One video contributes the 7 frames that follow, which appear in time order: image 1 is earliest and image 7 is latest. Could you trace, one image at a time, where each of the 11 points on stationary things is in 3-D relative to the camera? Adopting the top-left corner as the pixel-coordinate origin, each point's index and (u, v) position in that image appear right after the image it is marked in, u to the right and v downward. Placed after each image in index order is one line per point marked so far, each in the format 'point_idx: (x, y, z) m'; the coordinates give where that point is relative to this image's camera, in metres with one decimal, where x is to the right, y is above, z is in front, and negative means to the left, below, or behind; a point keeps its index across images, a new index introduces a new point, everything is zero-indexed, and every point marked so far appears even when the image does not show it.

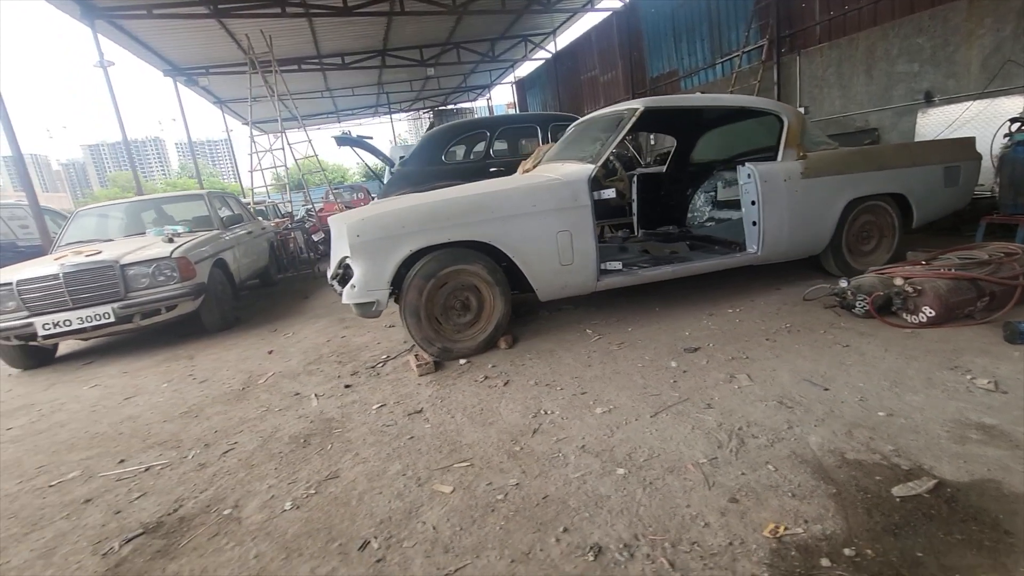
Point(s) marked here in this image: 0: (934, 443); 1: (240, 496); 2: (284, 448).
0: (+1.7, -0.6, +1.9) m
1: (-1.2, -0.9, +2.1) m
2: (-1.1, -0.8, +2.4) m
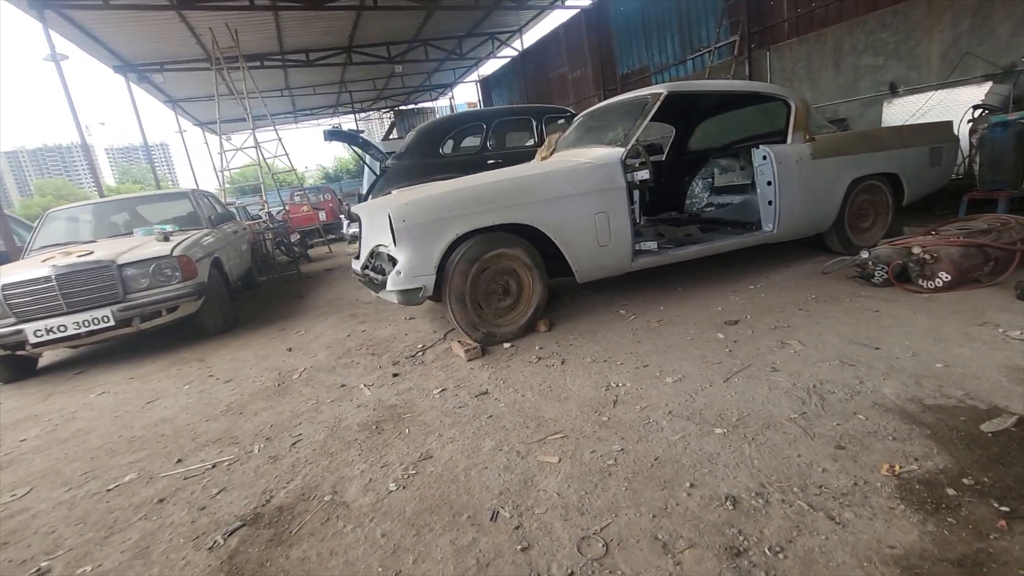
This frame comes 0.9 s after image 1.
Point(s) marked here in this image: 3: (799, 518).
0: (+2.1, -0.4, +2.1) m
1: (-0.7, -0.8, +2.0) m
2: (-0.7, -0.7, +2.4) m
3: (+0.9, -0.7, +1.5) m
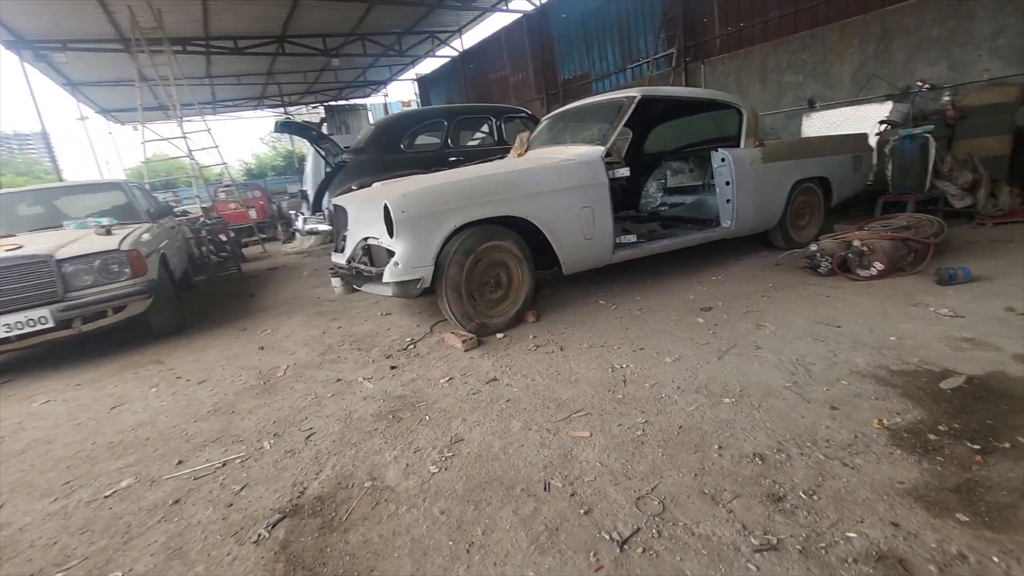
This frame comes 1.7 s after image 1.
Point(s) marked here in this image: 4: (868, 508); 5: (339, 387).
0: (+2.2, -0.3, +2.5) m
1: (-0.6, -0.7, +2.0) m
2: (-0.7, -0.7, +2.3) m
3: (+1.1, -0.6, +1.7) m
4: (+1.1, -0.7, +1.5) m
5: (-1.0, -0.6, +2.9) m
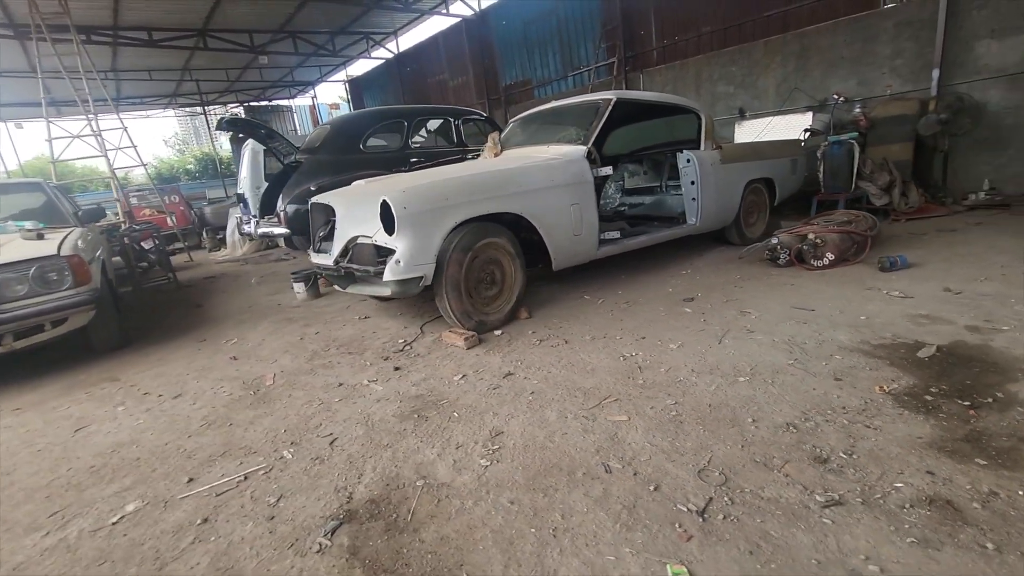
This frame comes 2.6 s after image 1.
0: (+2.3, -0.2, +2.8) m
1: (-0.4, -0.7, +1.9) m
2: (-0.5, -0.6, +2.3) m
3: (+1.3, -0.6, +1.9) m
4: (+1.4, -0.6, +1.7) m
5: (-0.9, -0.6, +2.7) m
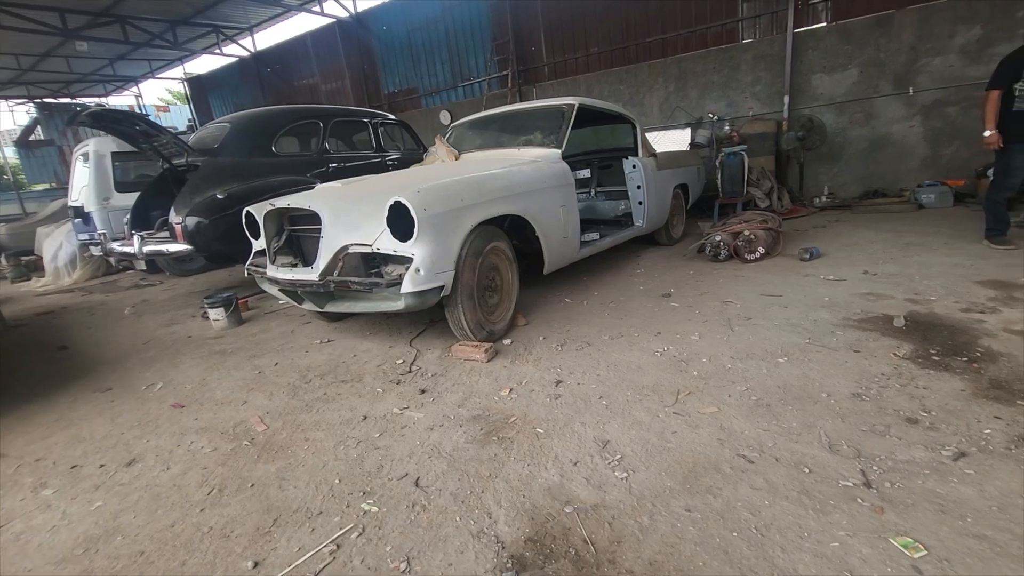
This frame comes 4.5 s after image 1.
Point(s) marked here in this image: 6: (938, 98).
0: (+2.4, -0.1, +3.3) m
1: (+0.1, -0.7, +1.7) m
2: (-0.1, -0.7, +2.0) m
3: (+1.7, -0.5, +2.2) m
4: (+1.9, -0.5, +2.0) m
5: (-0.6, -0.7, +2.3) m
6: (+6.1, +2.7, +6.9) m
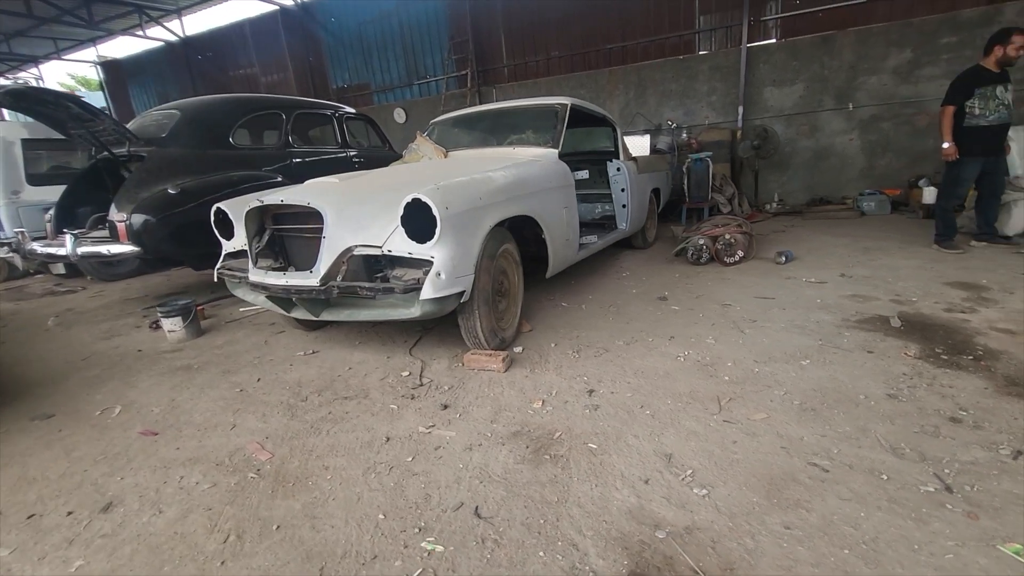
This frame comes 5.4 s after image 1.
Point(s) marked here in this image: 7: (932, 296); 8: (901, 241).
0: (+2.4, -0.1, +3.4) m
1: (+0.4, -0.7, +1.6) m
2: (+0.1, -0.7, +1.8) m
3: (+1.9, -0.5, +2.2) m
4: (+2.1, -0.5, +2.0) m
5: (-0.5, -0.7, +2.1) m
6: (+5.6, +2.7, +7.5) m
7: (+3.1, -0.1, +3.5) m
8: (+4.2, +0.5, +5.3) m
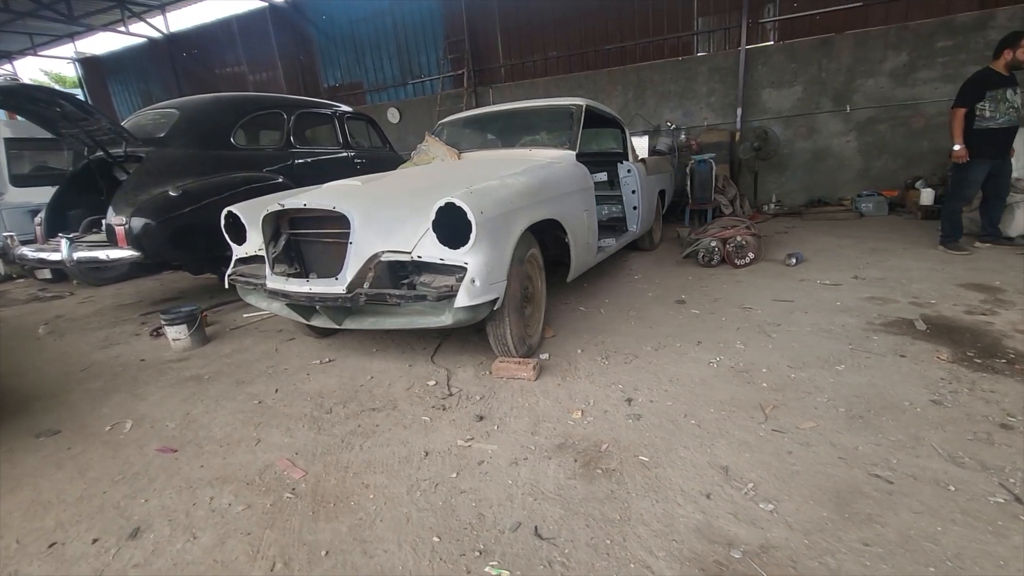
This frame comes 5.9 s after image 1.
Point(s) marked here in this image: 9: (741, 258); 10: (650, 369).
0: (+2.6, -0.1, +3.4) m
1: (+0.6, -0.8, +1.5) m
2: (+0.3, -0.7, +1.8) m
3: (+2.1, -0.5, +2.2) m
4: (+2.3, -0.5, +2.0) m
5: (-0.3, -0.7, +2.0) m
6: (+5.6, +2.7, +7.6) m
7: (+3.2, -0.1, +3.5) m
8: (+4.3, +0.5, +5.3) m
9: (+2.3, +0.3, +4.8) m
10: (+0.8, -0.4, +2.7) m
